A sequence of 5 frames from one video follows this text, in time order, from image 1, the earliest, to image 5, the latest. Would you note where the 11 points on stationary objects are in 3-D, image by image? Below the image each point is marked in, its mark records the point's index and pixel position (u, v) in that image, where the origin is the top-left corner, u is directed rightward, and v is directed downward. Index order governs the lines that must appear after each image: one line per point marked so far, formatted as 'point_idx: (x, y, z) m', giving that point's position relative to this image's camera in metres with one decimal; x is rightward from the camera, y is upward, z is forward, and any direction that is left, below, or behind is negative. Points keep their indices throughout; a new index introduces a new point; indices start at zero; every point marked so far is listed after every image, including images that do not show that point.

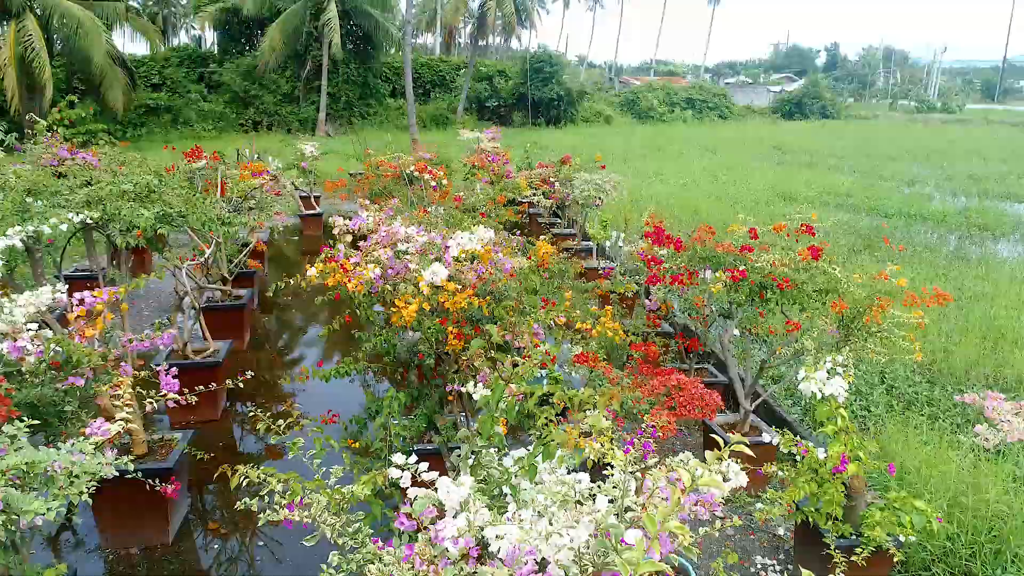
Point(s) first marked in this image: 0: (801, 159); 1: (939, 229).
0: (+9.2, +4.1, +17.4) m
1: (+7.1, +1.0, +9.1) m
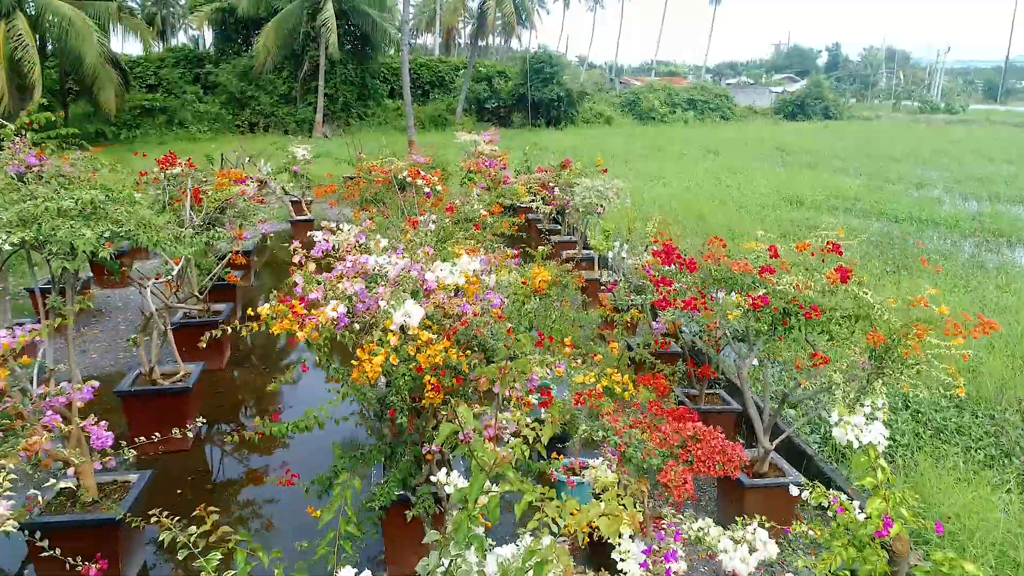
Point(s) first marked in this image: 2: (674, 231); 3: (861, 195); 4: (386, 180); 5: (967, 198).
0: (+9.2, +4.0, +17.1) m
1: (+7.1, +0.9, +8.8) m
2: (+2.4, +0.8, +8.1) m
3: (+7.5, +2.0, +11.7) m
4: (-1.5, +1.2, +6.4) m
5: (+9.8, +2.0, +11.8) m
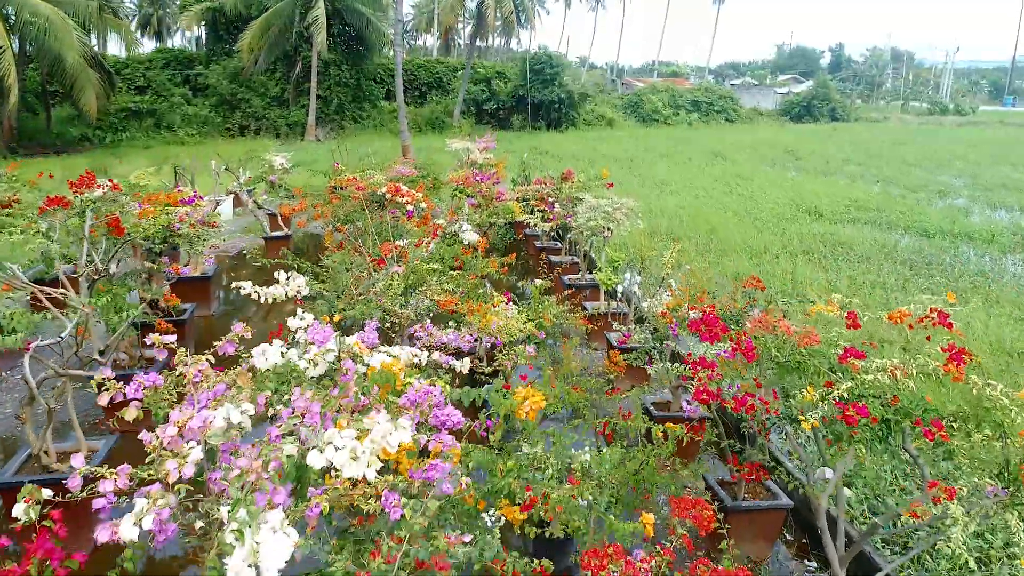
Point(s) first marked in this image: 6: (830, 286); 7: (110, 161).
0: (+9.2, +3.7, +16.4) m
1: (+7.0, +0.6, +8.1) m
2: (+2.3, +0.5, +7.4) m
3: (+7.4, +1.7, +10.9) m
4: (-1.6, +0.9, +5.6) m
5: (+9.8, +1.6, +11.0) m
6: (+3.7, 0.0, +6.3) m
7: (-11.8, +3.7, +16.0) m
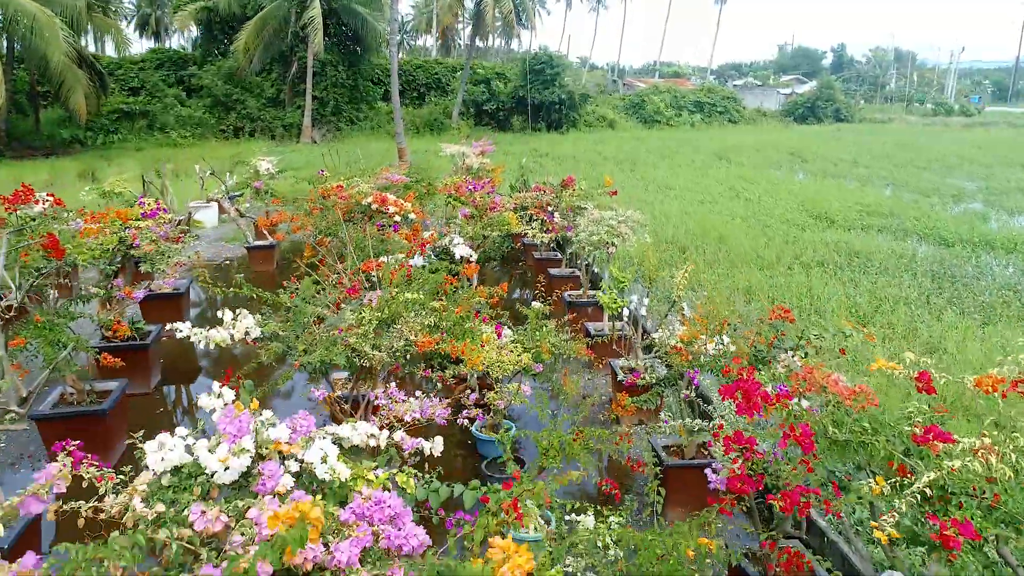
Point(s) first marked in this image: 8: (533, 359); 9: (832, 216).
0: (+9.2, +3.5, +15.9) m
1: (+7.0, +0.4, +7.6) m
2: (+2.3, +0.4, +7.0) m
3: (+7.4, +1.5, +10.5) m
4: (-1.6, +0.7, +5.2) m
5: (+9.7, +1.5, +10.6) m
6: (+3.6, -0.1, +5.9) m
7: (-11.8, +3.5, +15.6) m
8: (+0.1, -0.4, +3.5) m
9: (+5.8, +1.3, +9.9) m
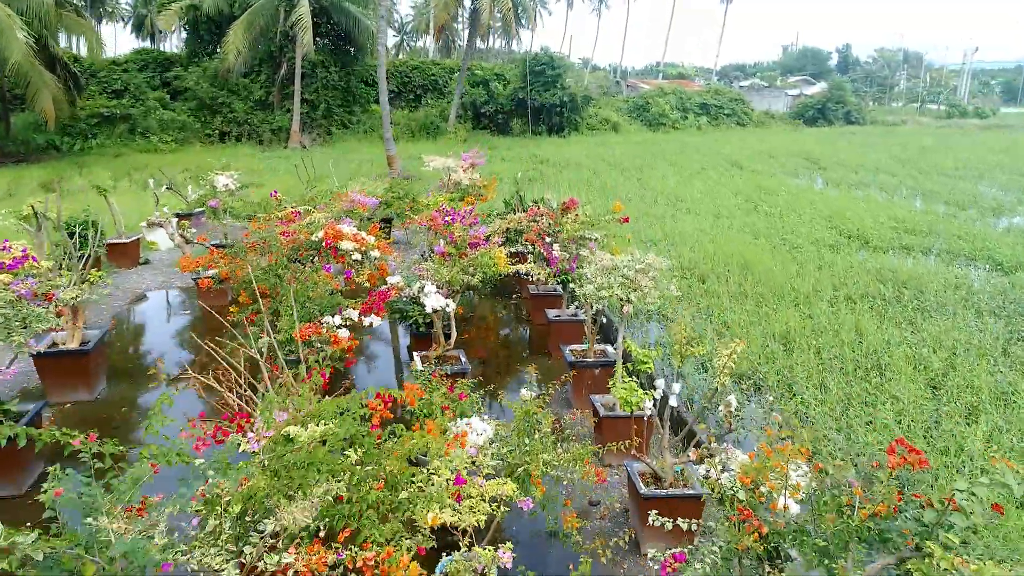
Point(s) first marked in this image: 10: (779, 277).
0: (+9.1, +3.0, +14.9) m
1: (+6.9, 0.0, +6.6) m
2: (+2.2, -0.1, +5.9) m
3: (+7.3, +1.0, +9.4) m
4: (-1.7, +0.3, +4.2) m
5: (+9.7, +1.0, +9.5) m
6: (+3.5, -0.6, +4.8) m
7: (-11.9, +3.1, +14.6) m
8: (0.0, -0.9, +2.4) m
9: (+5.7, +0.9, +8.8) m
10: (+3.3, +0.1, +6.6) m
